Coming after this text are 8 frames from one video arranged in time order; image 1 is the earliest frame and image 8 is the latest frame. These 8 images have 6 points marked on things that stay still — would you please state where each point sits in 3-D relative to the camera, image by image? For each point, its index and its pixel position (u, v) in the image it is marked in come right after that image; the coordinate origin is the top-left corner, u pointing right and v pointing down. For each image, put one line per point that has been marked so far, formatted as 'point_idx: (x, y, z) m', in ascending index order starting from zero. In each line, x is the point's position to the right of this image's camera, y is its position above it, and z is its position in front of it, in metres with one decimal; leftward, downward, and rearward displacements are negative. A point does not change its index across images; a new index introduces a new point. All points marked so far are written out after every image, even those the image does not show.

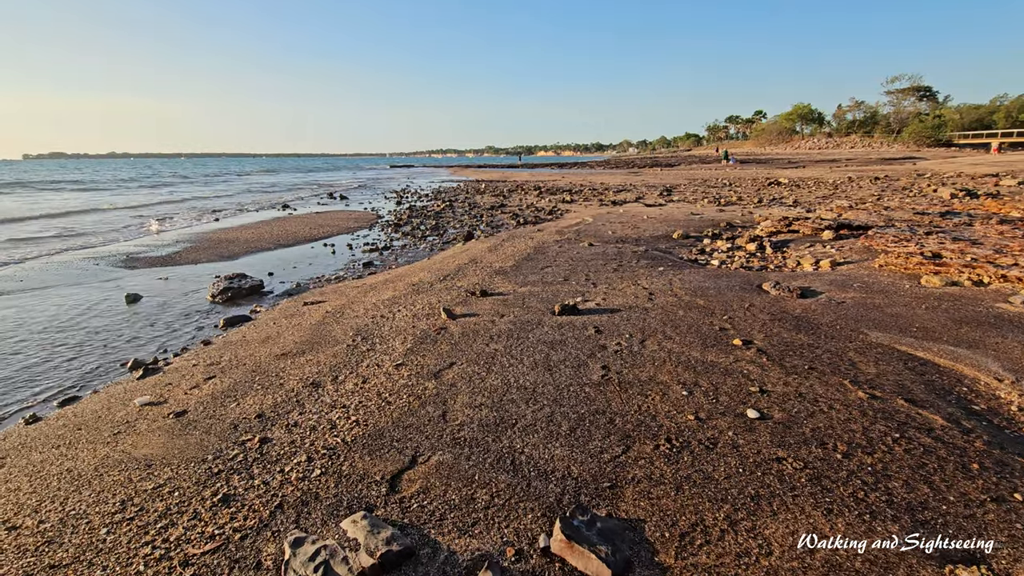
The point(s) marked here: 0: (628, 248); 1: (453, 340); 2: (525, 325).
0: (+3.1, +1.1, +13.8) m
1: (-0.8, -0.7, +6.8) m
2: (+0.2, -0.5, +7.3) m
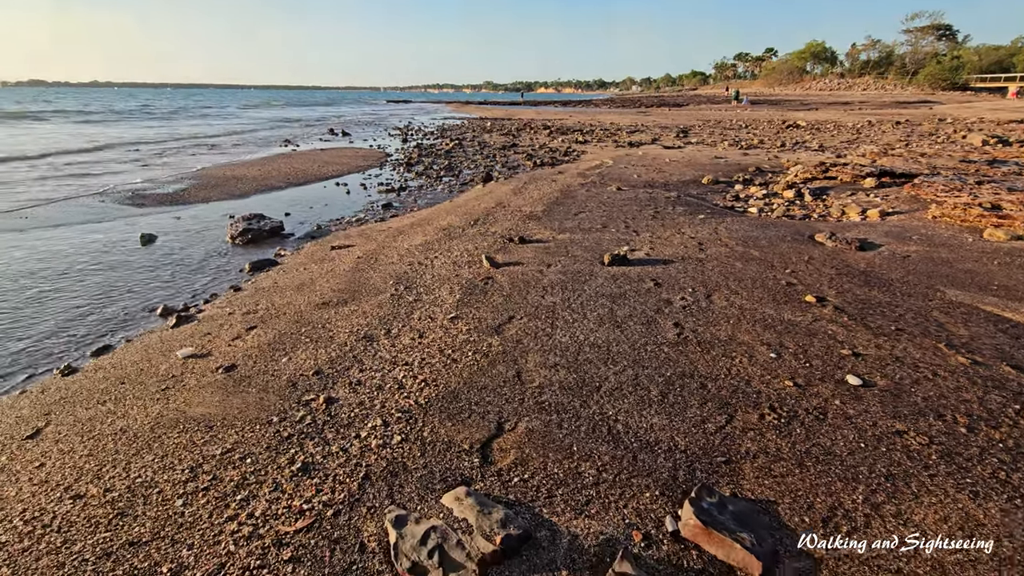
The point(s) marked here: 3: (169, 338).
0: (+3.8, +2.4, +13.2) m
1: (-0.1, 0.0, +6.4) m
2: (+0.9, +0.2, +6.8) m
3: (-3.9, -0.6, +5.9) m
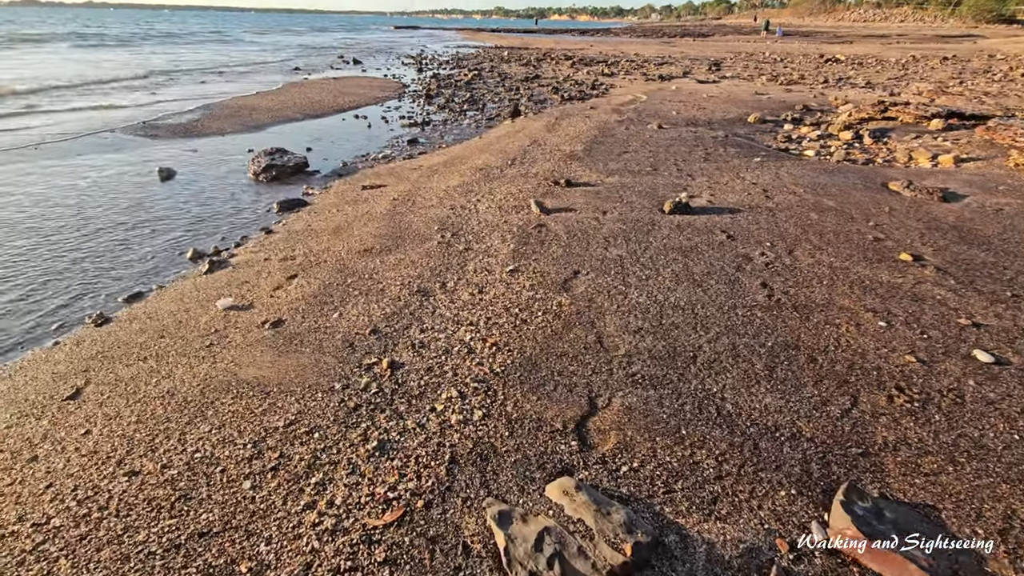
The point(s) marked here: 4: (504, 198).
0: (+4.6, +3.7, +12.2) m
1: (+0.6, +0.5, +5.9) m
2: (+1.5, +0.8, +6.3) m
3: (-3.3, 0.0, +5.5) m
4: (-0.1, +1.3, +7.5) m
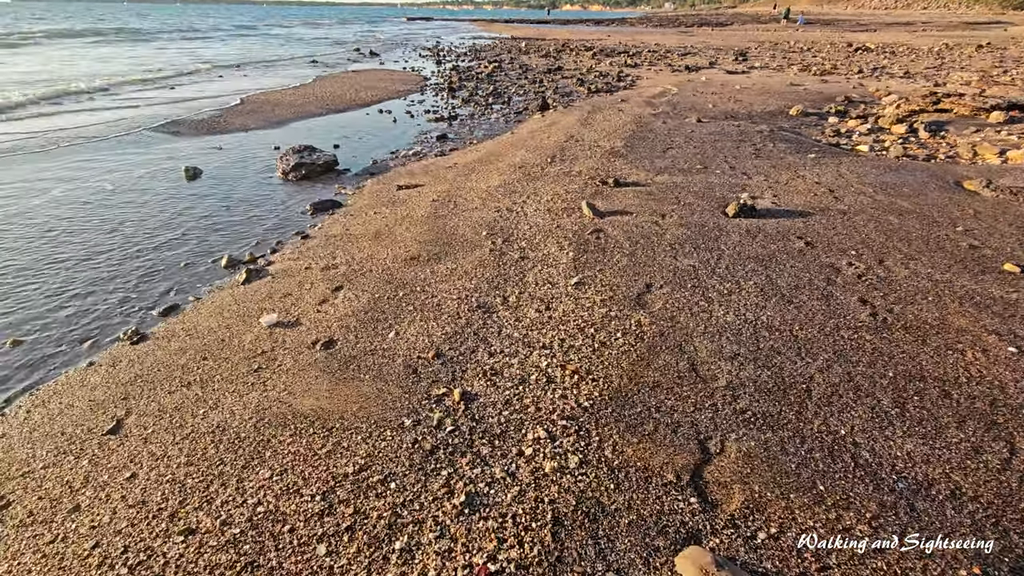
0: (+5.4, +3.6, +11.6) m
1: (+1.2, +0.4, +5.4) m
2: (+2.2, +0.6, +5.8) m
3: (-2.7, -0.1, +5.1) m
4: (+0.5, +1.2, +7.1) m
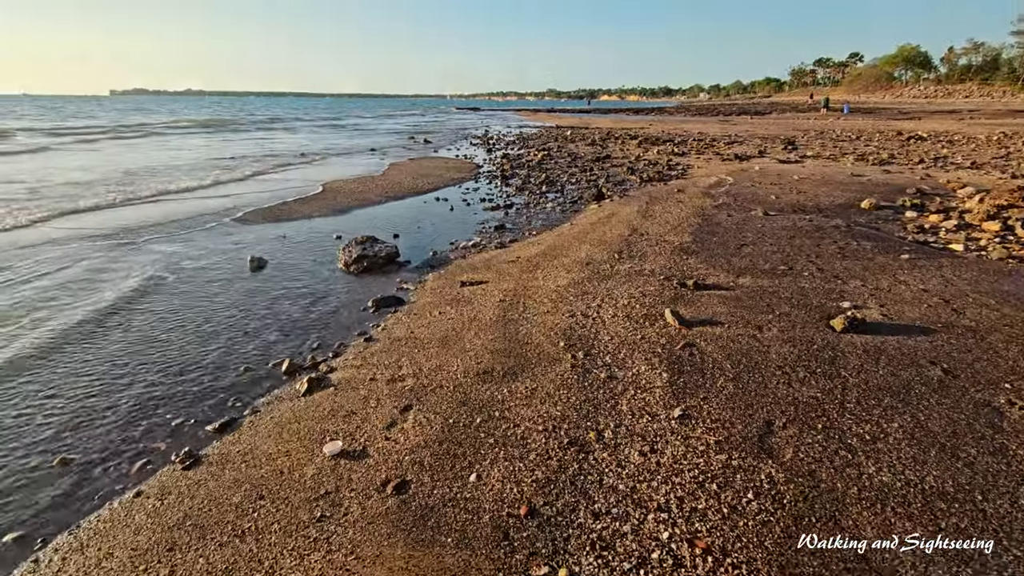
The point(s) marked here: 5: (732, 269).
0: (+6.7, +1.4, +11.1) m
1: (+2.0, -0.8, +4.8) m
2: (+3.0, -0.6, +5.1) m
3: (-1.9, -1.1, +4.7) m
4: (+1.5, -0.2, +6.6) m
5: (+3.3, +0.3, +7.7) m
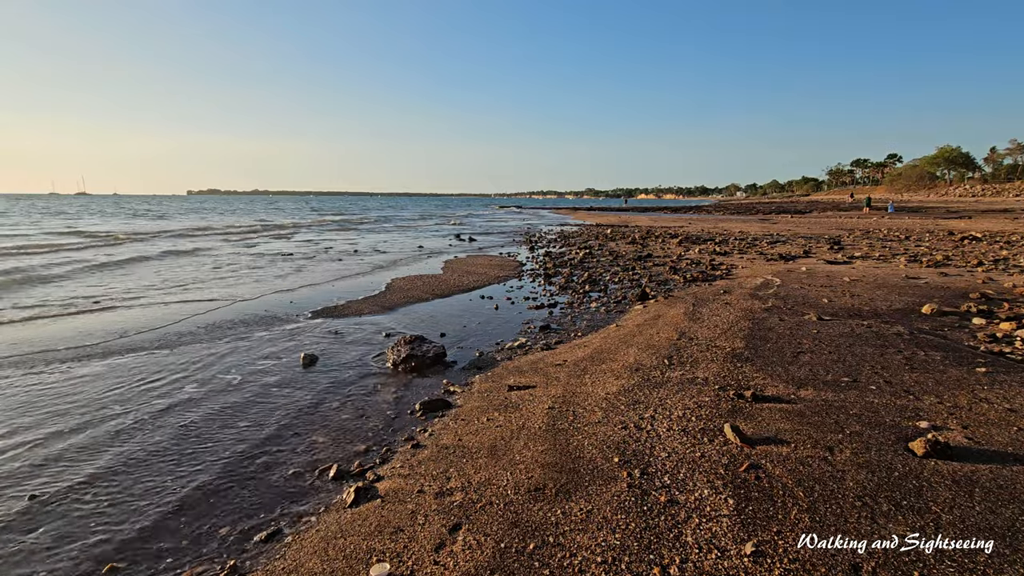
0: (+7.6, -0.8, +10.6) m
1: (+2.5, -1.8, +4.4) m
2: (+3.5, -1.7, +4.7) m
3: (-1.4, -2.1, +4.5) m
4: (+2.1, -1.6, +6.3) m
5: (+4.0, -1.3, +7.4) m
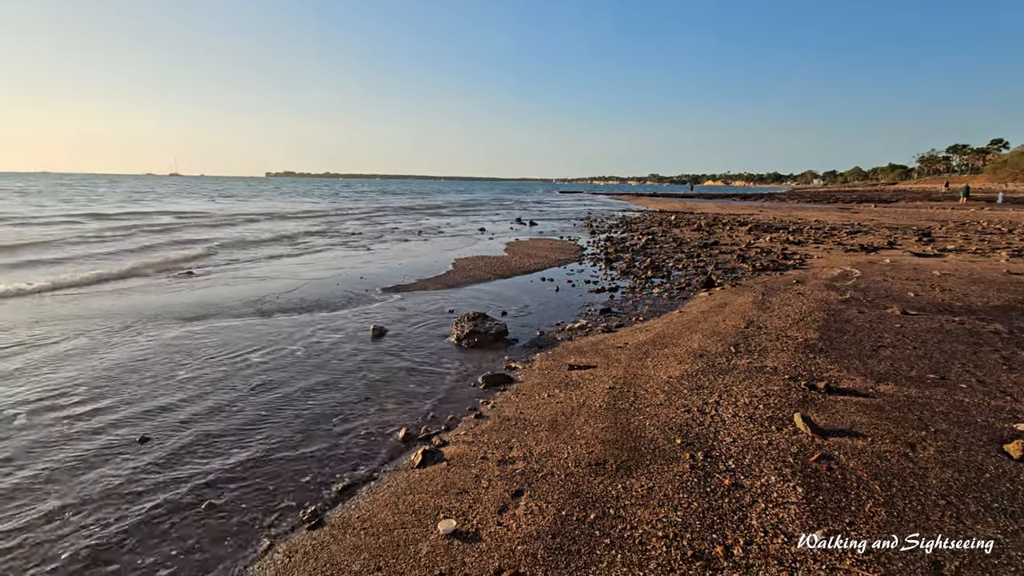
0: (+8.8, -0.7, +9.8) m
1: (+3.0, -1.7, +4.2) m
2: (+4.0, -1.6, +4.4) m
3: (-0.9, -1.8, +4.8) m
4: (+2.8, -1.4, +6.2) m
5: (+4.9, -1.2, +7.0) m
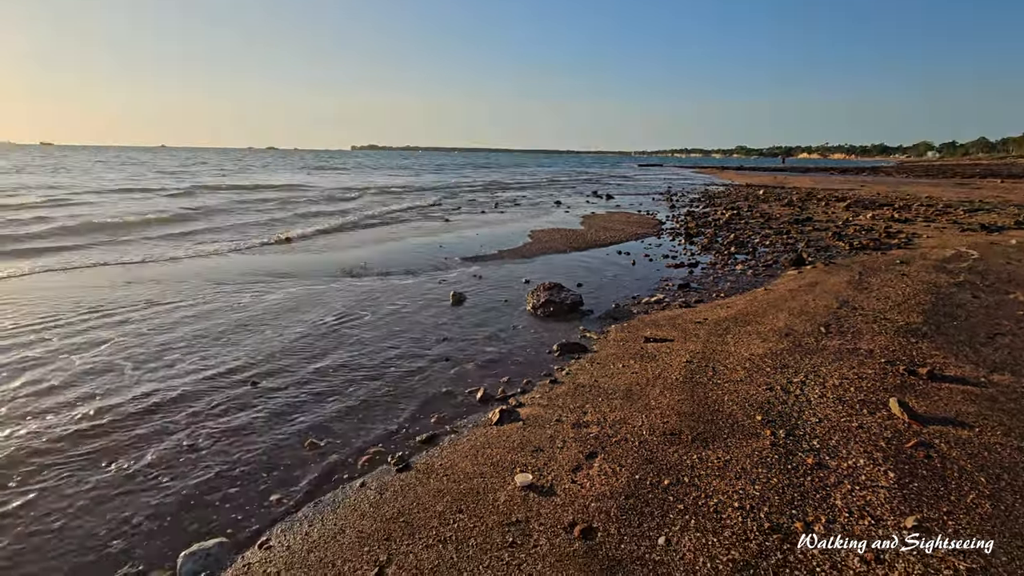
0: (+10.2, -0.5, +8.6) m
1: (+3.6, -1.5, +3.9) m
2: (+4.6, -1.5, +4.0) m
3: (-0.2, -1.5, +5.0) m
4: (+3.7, -1.1, +5.9) m
5: (+5.8, -0.9, +6.4) m
